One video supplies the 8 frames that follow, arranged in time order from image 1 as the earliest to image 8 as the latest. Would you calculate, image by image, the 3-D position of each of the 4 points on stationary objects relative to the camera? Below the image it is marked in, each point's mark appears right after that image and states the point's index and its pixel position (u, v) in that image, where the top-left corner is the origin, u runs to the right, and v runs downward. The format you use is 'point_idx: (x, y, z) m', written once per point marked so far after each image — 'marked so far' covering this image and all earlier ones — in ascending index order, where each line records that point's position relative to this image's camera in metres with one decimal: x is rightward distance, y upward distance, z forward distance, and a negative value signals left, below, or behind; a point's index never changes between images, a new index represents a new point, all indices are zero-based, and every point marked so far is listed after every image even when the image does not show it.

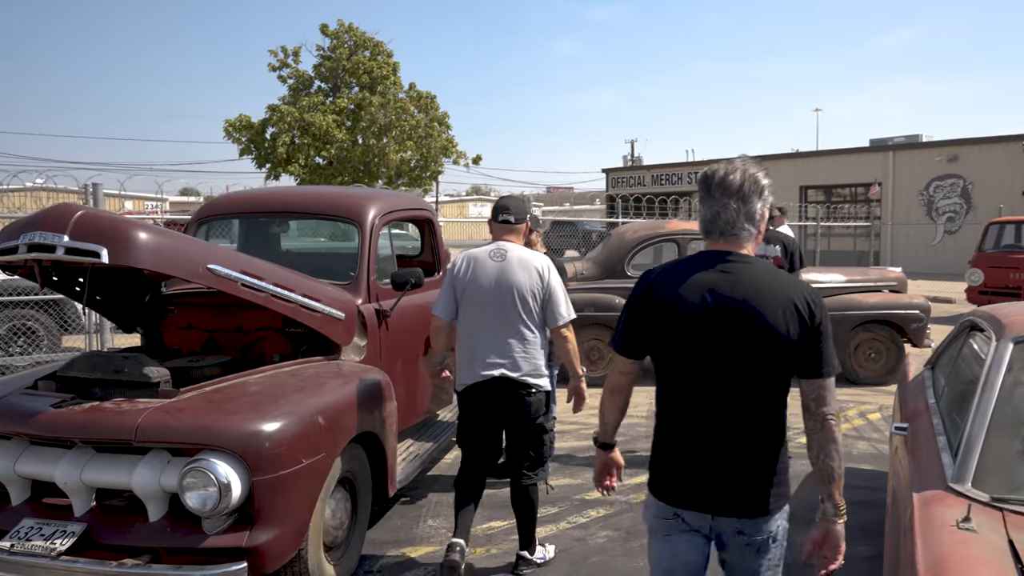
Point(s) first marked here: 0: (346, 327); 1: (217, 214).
0: (-0.9, -0.2, +4.1) m
1: (-1.9, +0.5, +4.9) m
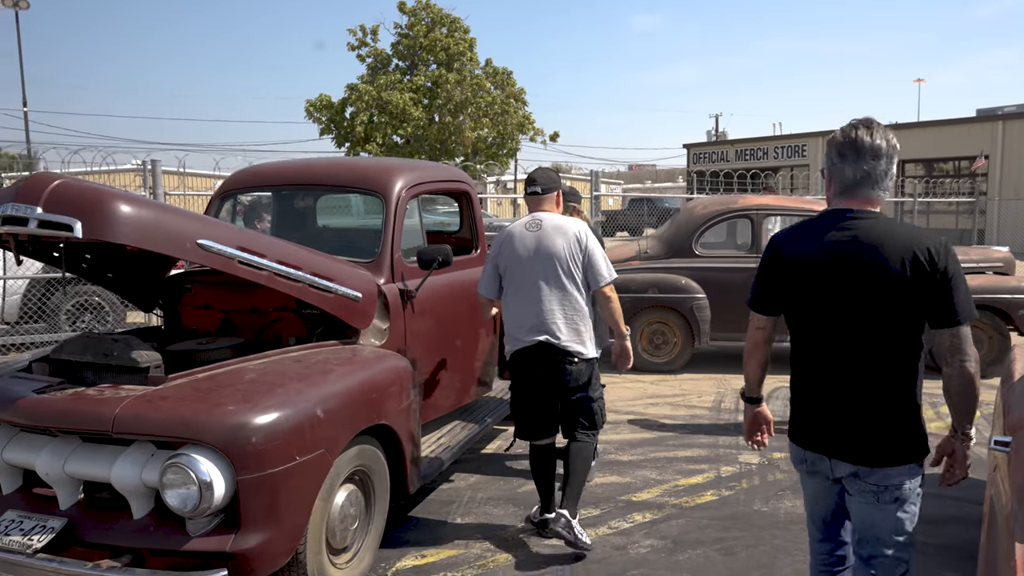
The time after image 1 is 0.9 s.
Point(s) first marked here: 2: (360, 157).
0: (-0.7, -0.1, +3.8) m
1: (-1.6, +0.6, +4.6) m
2: (-0.9, +0.8, +4.6) m
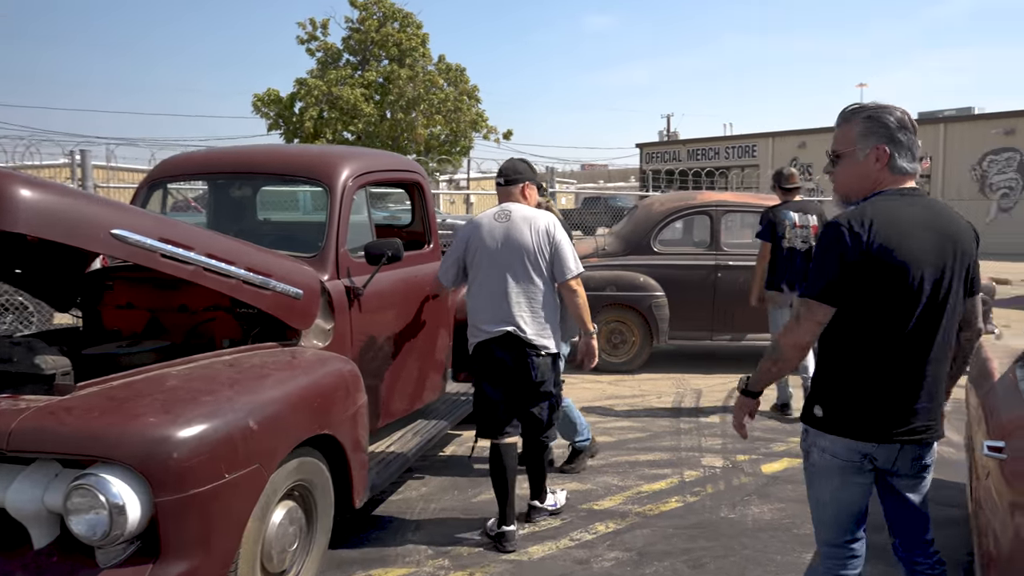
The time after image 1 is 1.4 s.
0: (-0.9, -0.1, +3.5) m
1: (-1.9, +0.6, +4.2) m
2: (-1.1, +0.8, +4.2) m
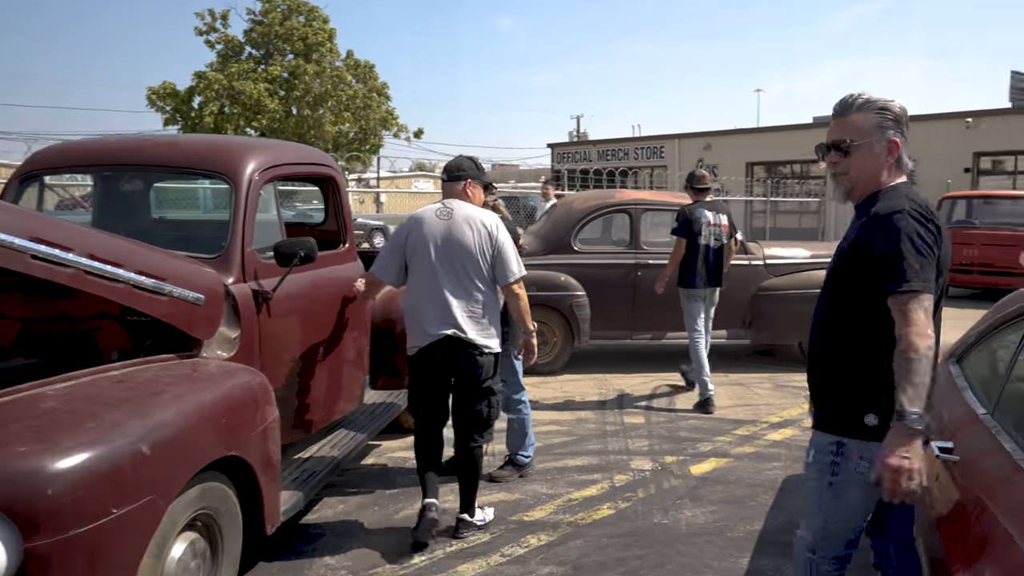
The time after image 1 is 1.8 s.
0: (-1.2, -0.1, +3.1) m
1: (-2.2, +0.6, +3.8) m
2: (-1.5, +0.8, +3.8) m
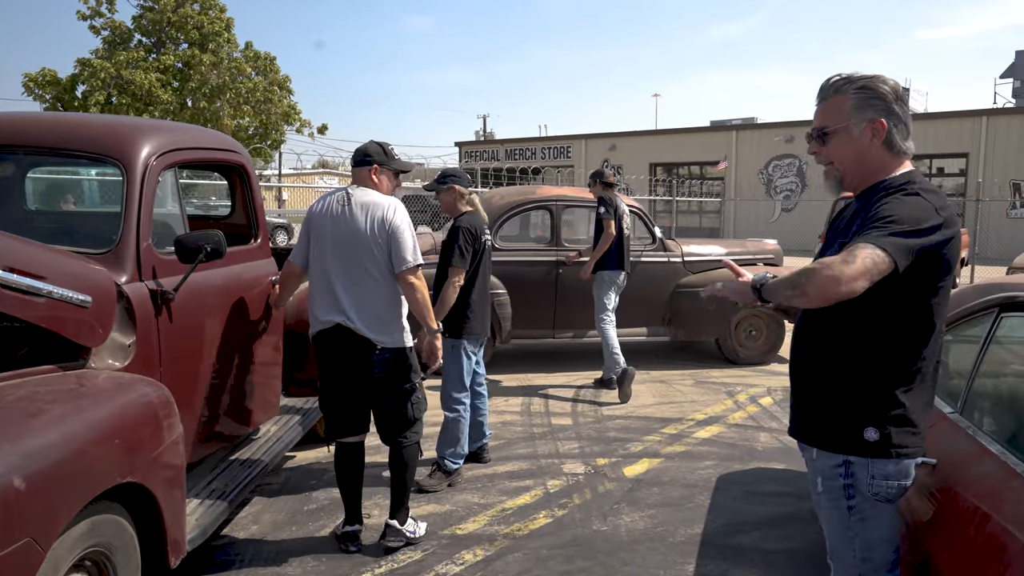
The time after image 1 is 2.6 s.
0: (-1.4, -0.1, +2.7) m
1: (-2.5, +0.6, +3.2) m
2: (-1.8, +0.8, +3.4) m
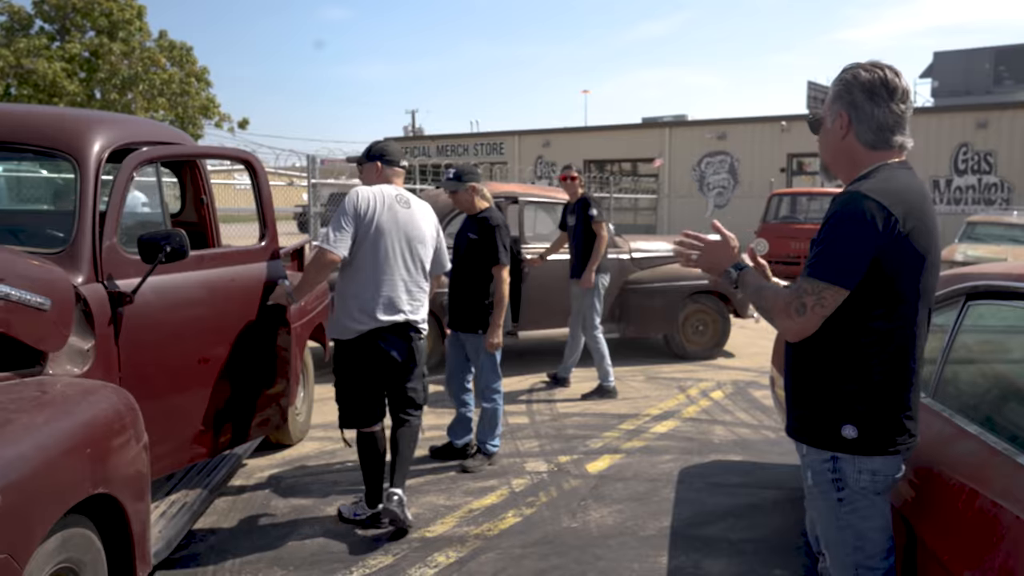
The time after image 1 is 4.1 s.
0: (-1.5, -0.1, +2.6) m
1: (-2.6, +0.6, +3.0) m
2: (-2.0, +0.7, +3.2) m
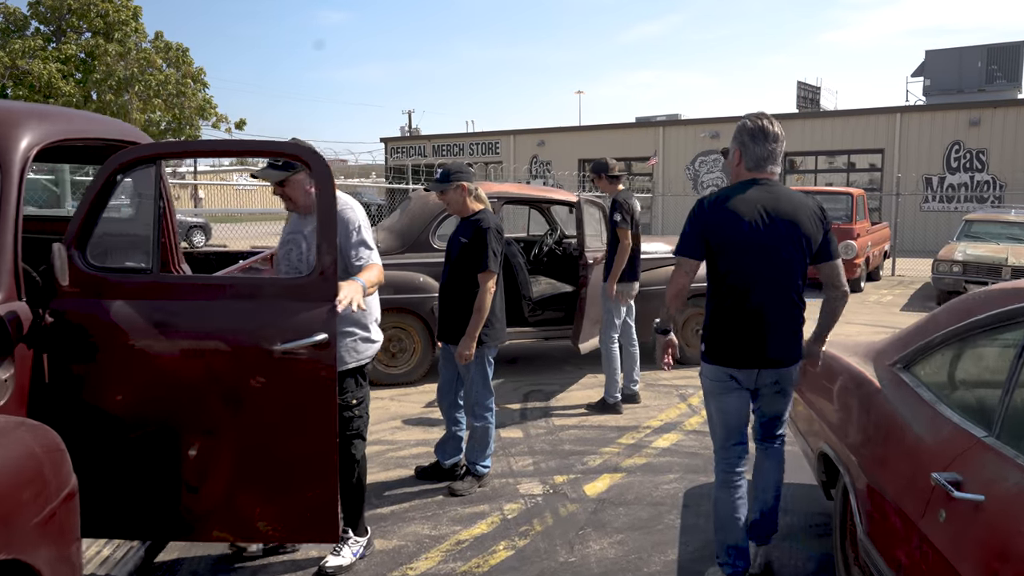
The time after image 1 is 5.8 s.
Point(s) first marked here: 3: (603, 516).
0: (-1.5, -0.2, +2.2) m
1: (-2.7, +0.5, +2.6) m
2: (-2.0, +0.7, +2.8) m
3: (+0.5, -1.2, +4.0) m
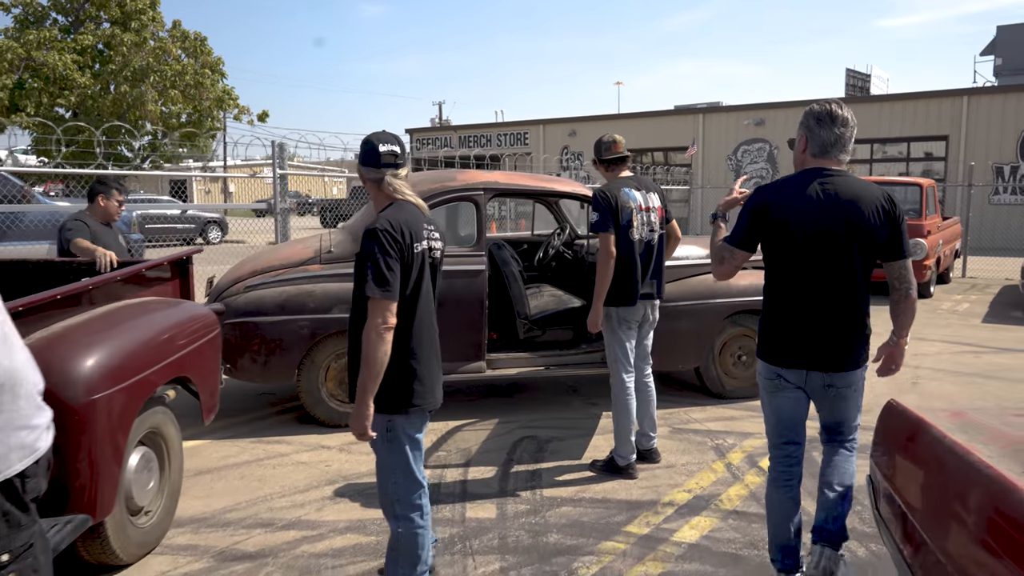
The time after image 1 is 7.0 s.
0: (-1.8, -0.3, +0.8) m
1: (-3.0, +0.4, +1.3) m
2: (-2.3, +0.6, +1.4) m
3: (+0.2, -1.3, +2.5) m
